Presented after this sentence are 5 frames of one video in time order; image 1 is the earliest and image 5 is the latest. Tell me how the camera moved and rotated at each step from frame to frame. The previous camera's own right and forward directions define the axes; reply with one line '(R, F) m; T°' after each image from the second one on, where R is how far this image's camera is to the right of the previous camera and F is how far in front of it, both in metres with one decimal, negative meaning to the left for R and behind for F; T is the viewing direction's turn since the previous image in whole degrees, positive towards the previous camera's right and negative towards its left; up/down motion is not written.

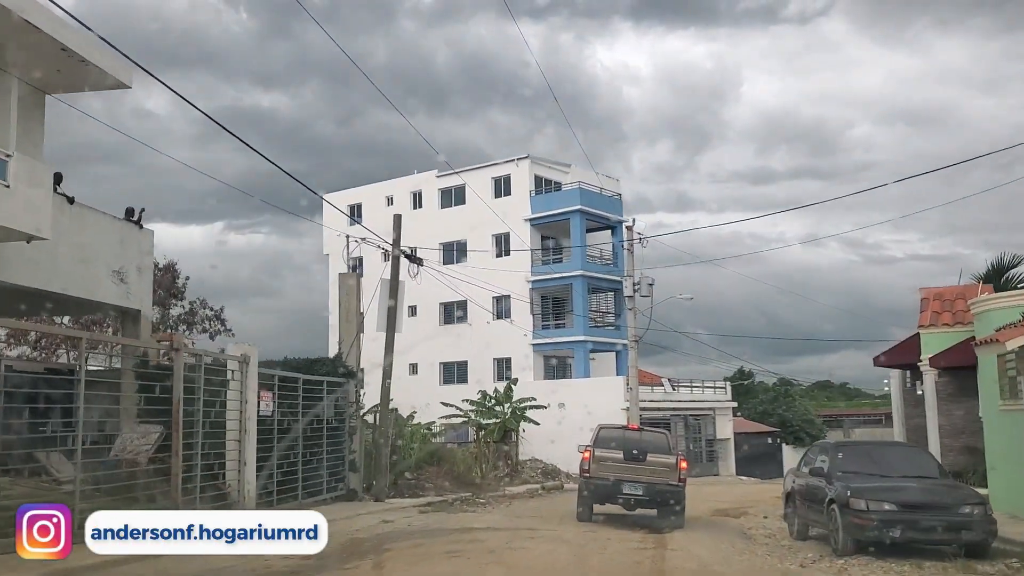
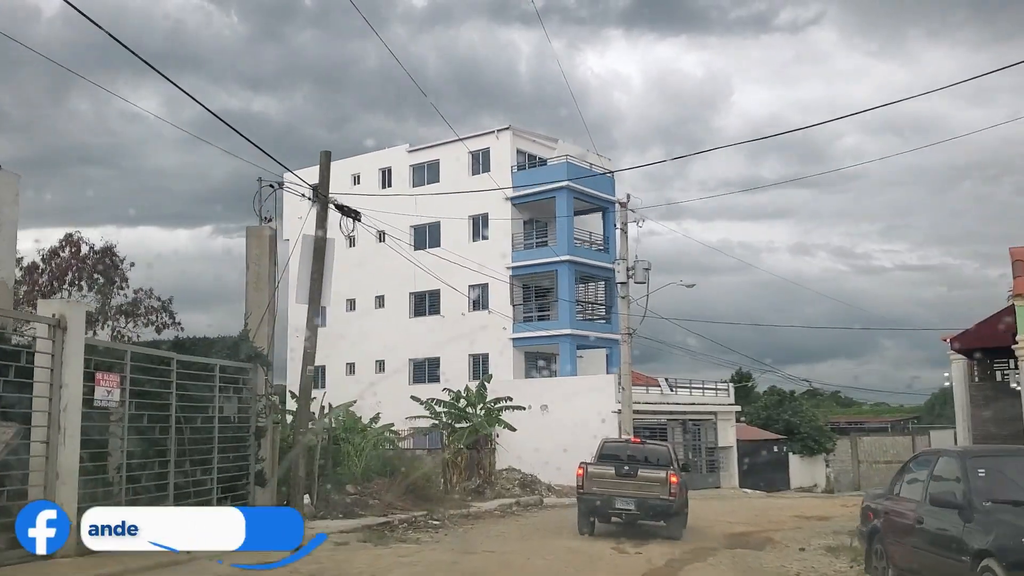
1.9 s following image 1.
(+0.5, +4.5) m; +1°
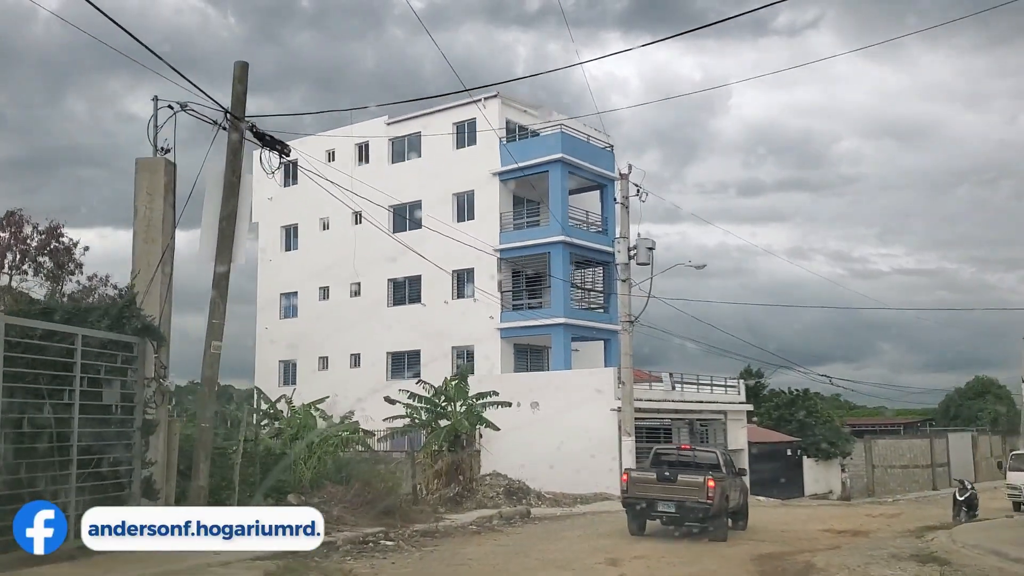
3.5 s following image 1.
(+0.3, +3.5) m; 0°
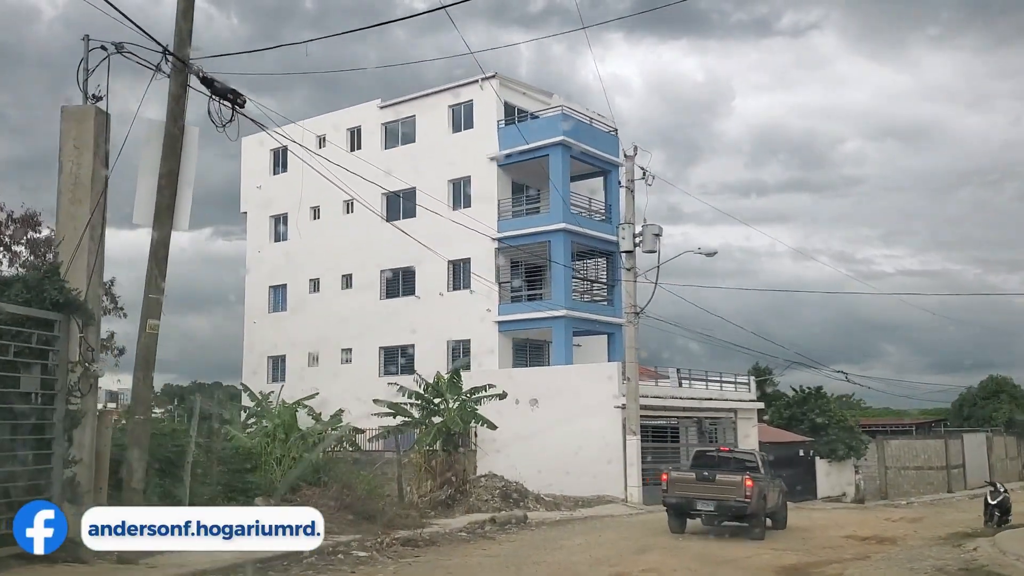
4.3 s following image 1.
(+0.2, +1.7) m; 0°
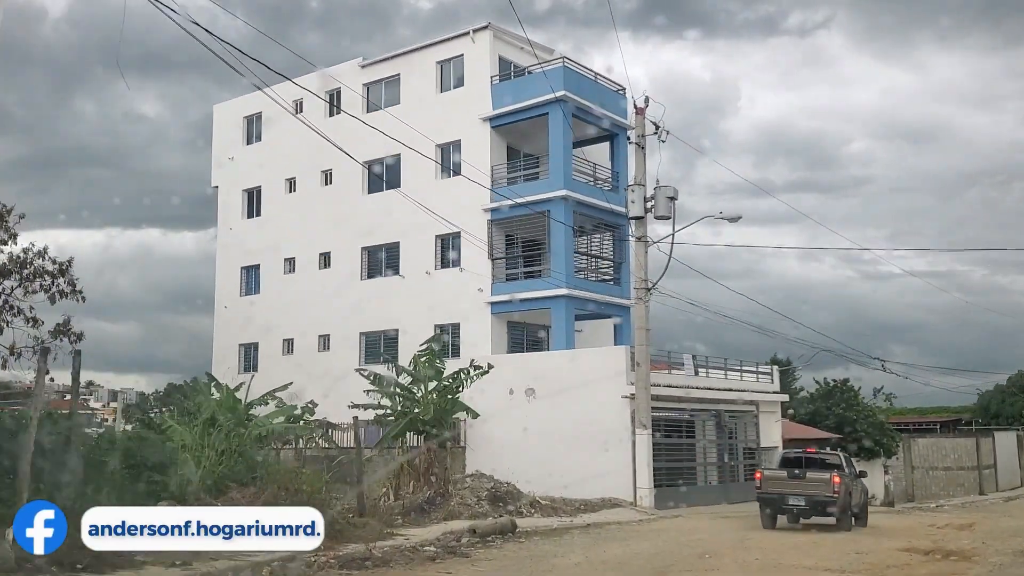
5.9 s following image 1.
(+0.3, +3.3) m; 0°
